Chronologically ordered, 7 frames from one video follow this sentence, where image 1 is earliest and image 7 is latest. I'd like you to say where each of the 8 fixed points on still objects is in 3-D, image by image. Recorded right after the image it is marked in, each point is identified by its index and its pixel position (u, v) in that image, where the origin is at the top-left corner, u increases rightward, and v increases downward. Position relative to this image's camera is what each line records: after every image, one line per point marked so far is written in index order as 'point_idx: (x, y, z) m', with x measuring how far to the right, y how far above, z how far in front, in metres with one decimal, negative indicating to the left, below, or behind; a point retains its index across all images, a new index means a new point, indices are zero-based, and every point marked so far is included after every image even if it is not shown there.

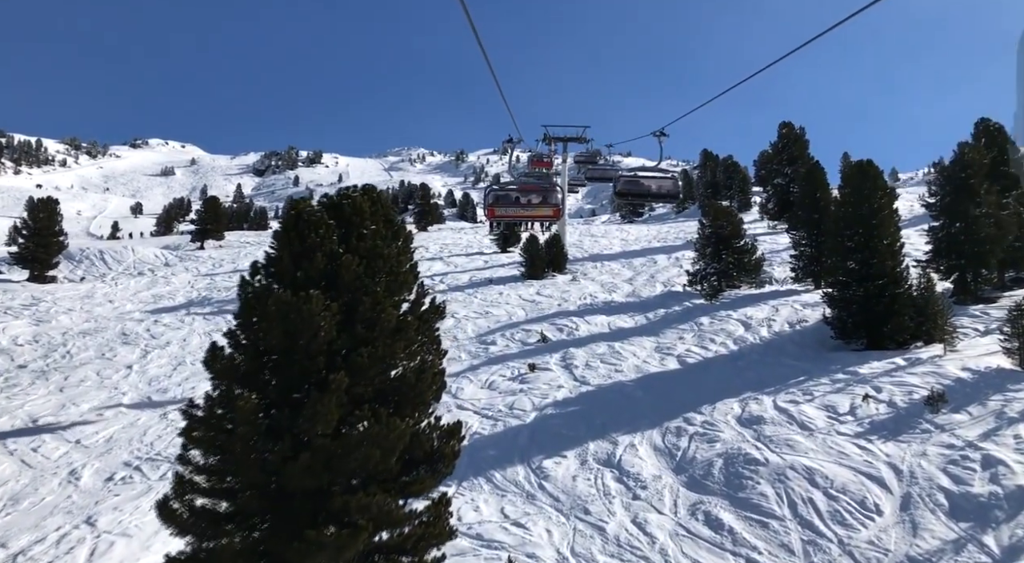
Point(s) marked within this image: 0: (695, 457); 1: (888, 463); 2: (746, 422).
0: (+3.4, -3.3, +12.0) m
1: (+6.5, -3.1, +11.0) m
2: (+4.8, -2.9, +13.1) m
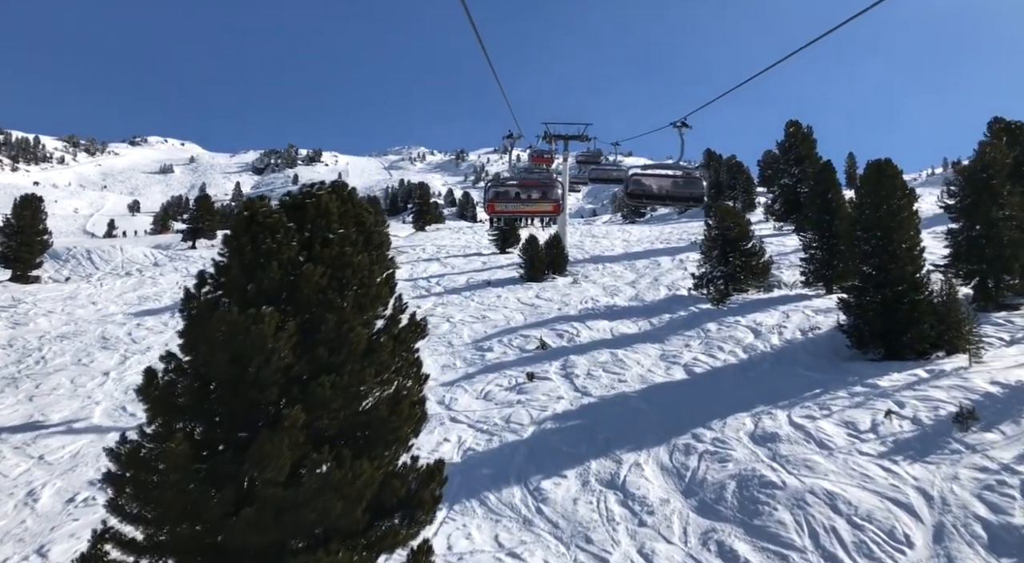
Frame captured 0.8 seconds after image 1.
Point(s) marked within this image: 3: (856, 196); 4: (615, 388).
0: (+3.4, -3.4, +11.1) m
1: (+6.4, -3.3, +10.1) m
2: (+4.7, -3.0, +12.2) m
3: (+9.1, +2.2, +16.8) m
4: (+2.4, -2.6, +15.2) m
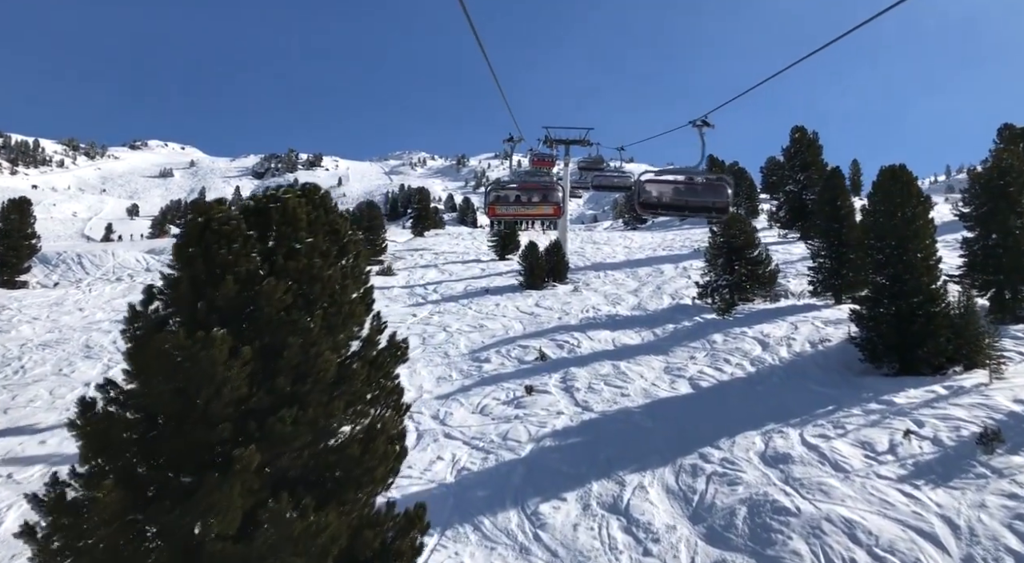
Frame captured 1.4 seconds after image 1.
0: (+3.3, -3.6, +10.4) m
1: (+6.3, -3.5, +9.5) m
2: (+4.6, -3.2, +11.5) m
3: (+9.0, +2.0, +16.1) m
4: (+2.4, -2.8, +14.6) m
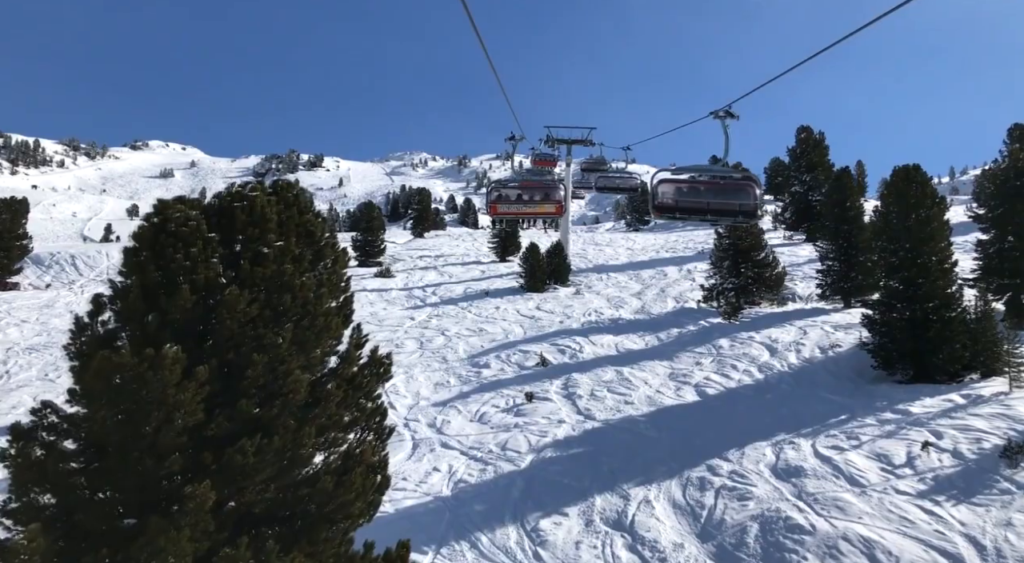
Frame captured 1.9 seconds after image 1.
0: (+3.3, -3.7, +9.9) m
1: (+6.3, -3.5, +8.9) m
2: (+4.6, -3.3, +11.0) m
3: (+9.0, +1.9, +15.6) m
4: (+2.4, -2.9, +14.1) m
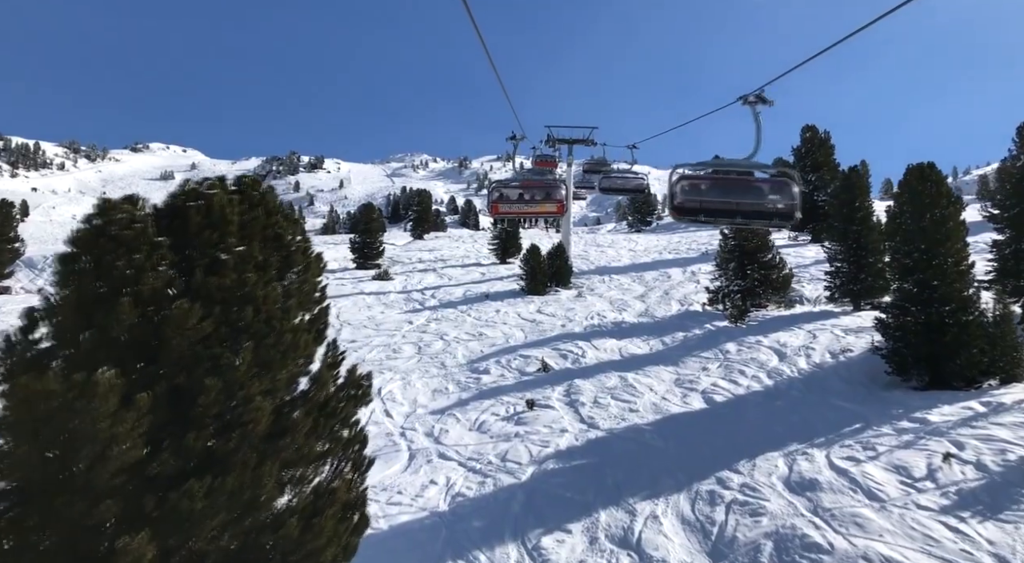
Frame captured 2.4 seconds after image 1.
0: (+3.3, -3.7, +9.4) m
1: (+6.3, -3.6, +8.4) m
2: (+4.6, -3.3, +10.4) m
3: (+9.0, +1.8, +15.1) m
4: (+2.4, -2.9, +13.5) m
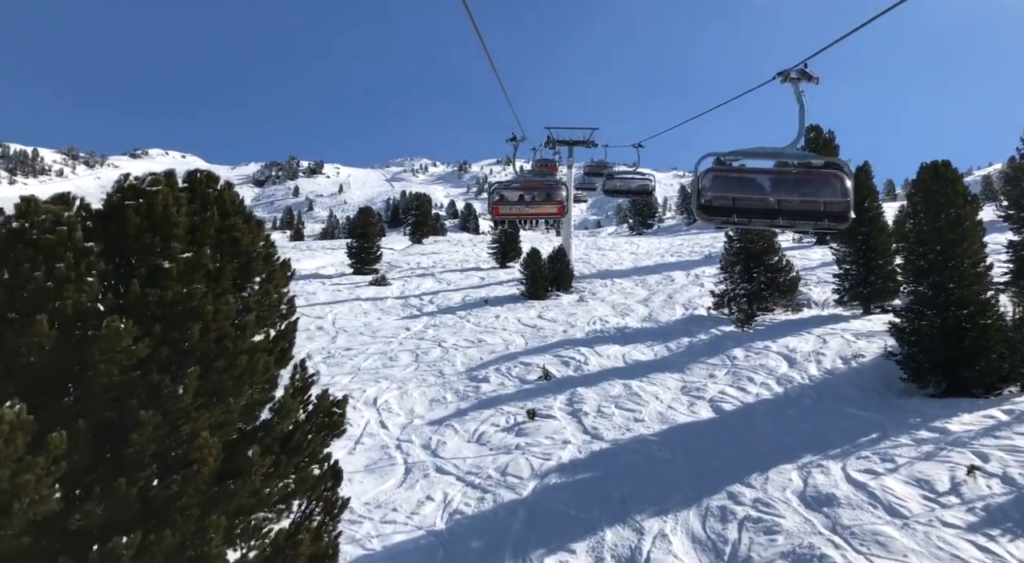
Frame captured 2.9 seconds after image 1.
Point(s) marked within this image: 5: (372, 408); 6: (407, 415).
0: (+3.3, -3.8, +8.8) m
1: (+6.3, -3.6, +7.8) m
2: (+4.6, -3.4, +9.9) m
3: (+9.0, +1.8, +14.6) m
4: (+2.4, -3.0, +13.0) m
5: (-3.2, -2.9, +14.8) m
6: (-2.4, -3.0, +14.4) m
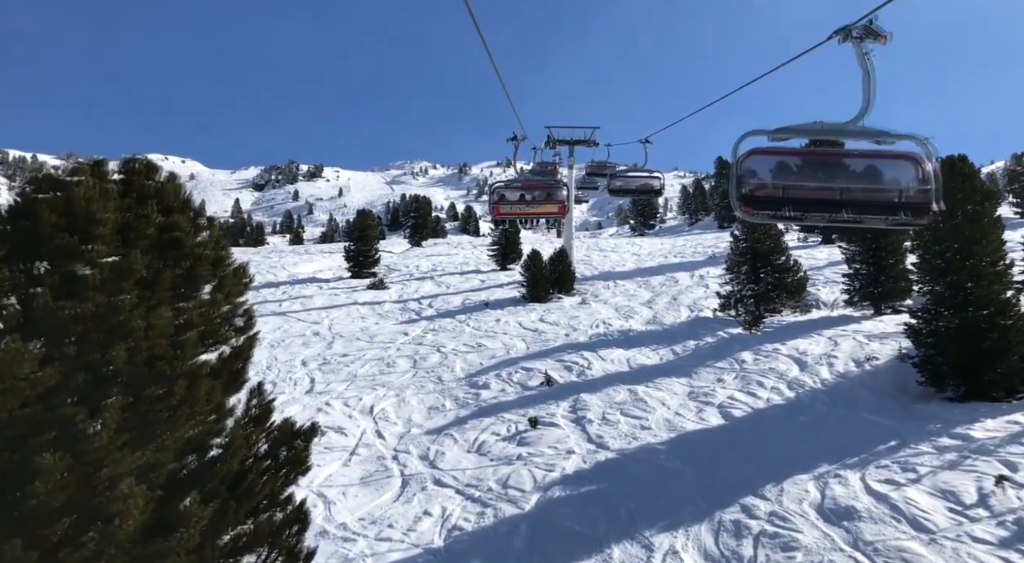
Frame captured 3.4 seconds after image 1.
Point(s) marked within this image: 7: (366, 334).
0: (+3.3, -3.8, +8.3) m
1: (+6.4, -3.6, +7.3) m
2: (+4.7, -3.4, +9.3) m
3: (+9.0, +1.8, +14.0) m
4: (+2.4, -3.1, +12.4) m
5: (-3.2, -3.0, +14.2) m
6: (-2.3, -3.1, +13.9) m
7: (-4.5, -1.6, +19.8) m
